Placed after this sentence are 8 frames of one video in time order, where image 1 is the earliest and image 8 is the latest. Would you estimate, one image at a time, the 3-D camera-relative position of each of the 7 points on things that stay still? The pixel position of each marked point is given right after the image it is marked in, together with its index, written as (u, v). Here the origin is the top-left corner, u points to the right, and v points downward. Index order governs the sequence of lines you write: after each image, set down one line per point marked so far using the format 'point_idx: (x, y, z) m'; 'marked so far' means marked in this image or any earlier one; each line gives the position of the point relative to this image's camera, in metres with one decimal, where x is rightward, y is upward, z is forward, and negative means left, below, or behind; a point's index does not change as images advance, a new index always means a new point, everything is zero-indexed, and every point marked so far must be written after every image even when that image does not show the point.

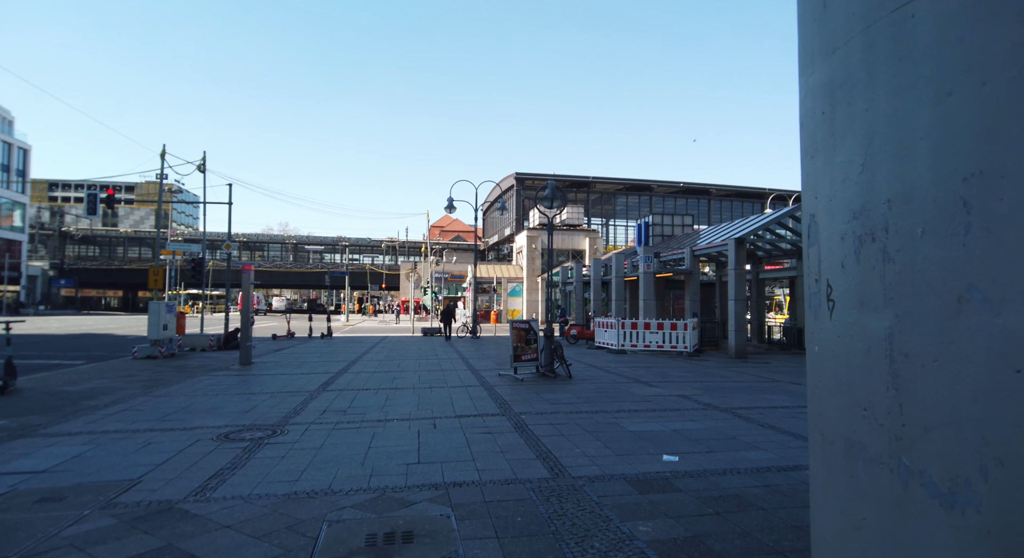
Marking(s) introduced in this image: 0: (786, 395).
0: (+4.8, -2.1, +9.7) m
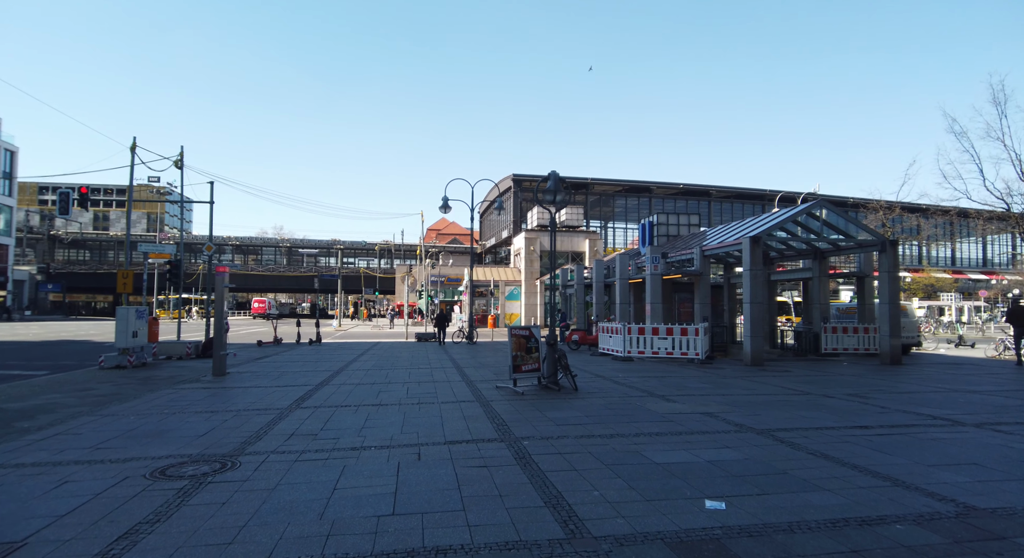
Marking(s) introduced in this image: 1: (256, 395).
0: (+4.8, -2.1, +8.4) m
1: (-5.3, -2.4, +11.4) m
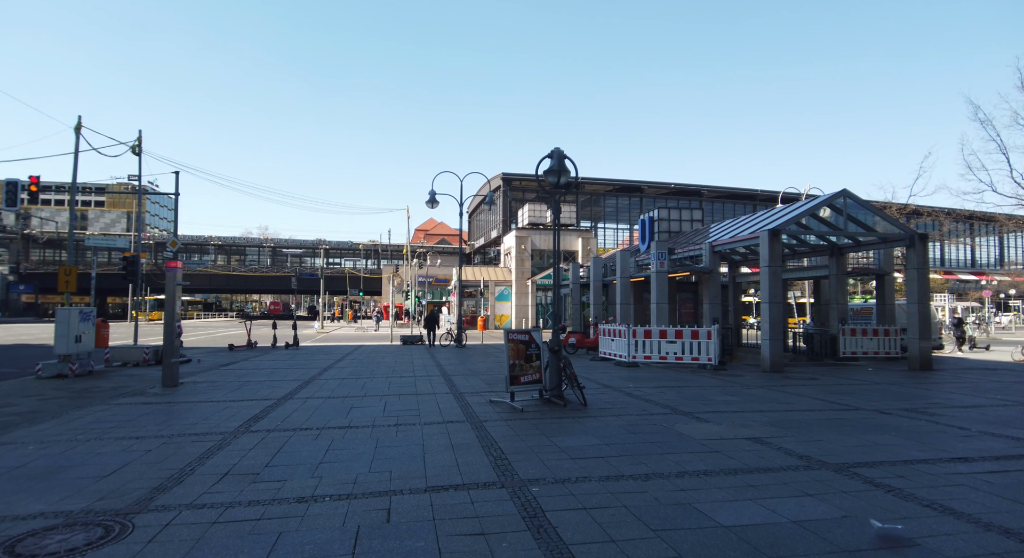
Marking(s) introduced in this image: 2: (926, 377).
0: (+4.8, -2.0, +6.8) m
1: (-5.4, -2.3, +9.6) m
2: (+11.2, -2.6, +14.8) m
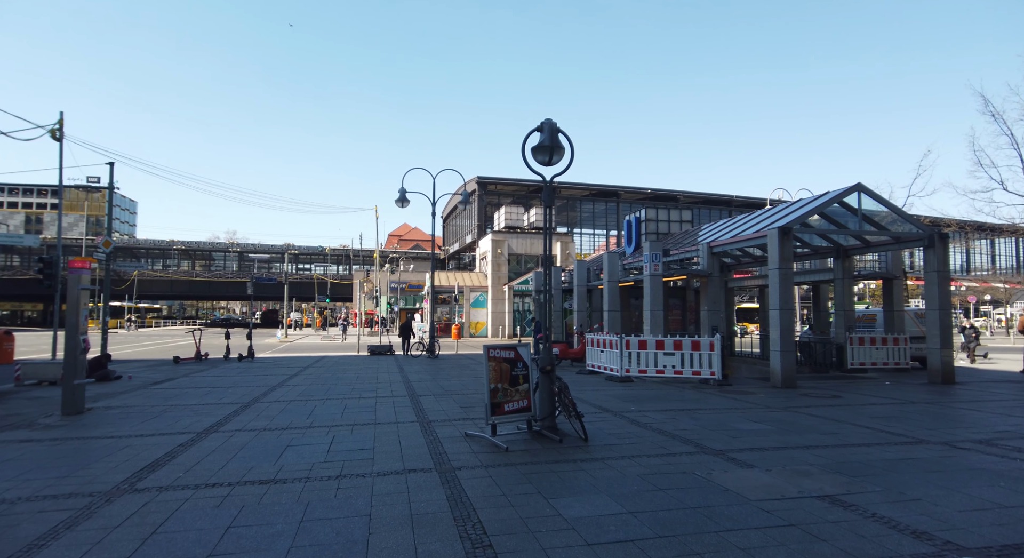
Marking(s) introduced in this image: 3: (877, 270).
0: (+4.7, -2.0, +5.1) m
1: (-5.7, -2.4, +7.4) m
2: (+10.6, -2.7, +13.3) m
3: (+11.7, +0.3, +17.6) m
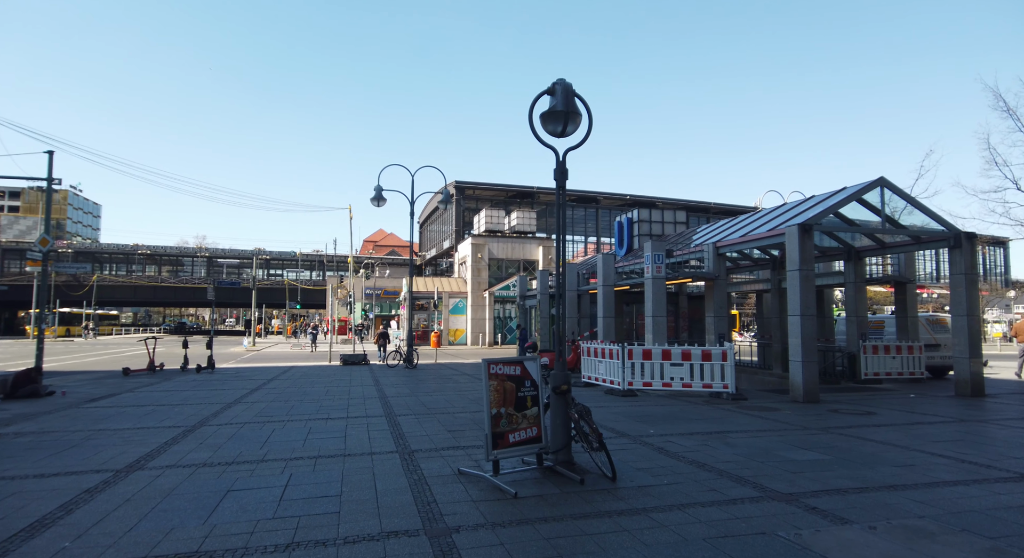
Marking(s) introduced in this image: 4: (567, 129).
0: (+4.9, -1.9, +3.7) m
1: (-5.6, -2.3, +5.5) m
2: (+10.5, -2.8, +12.2) m
3: (+11.4, +0.2, +16.5) m
4: (+0.7, +1.8, +6.5) m
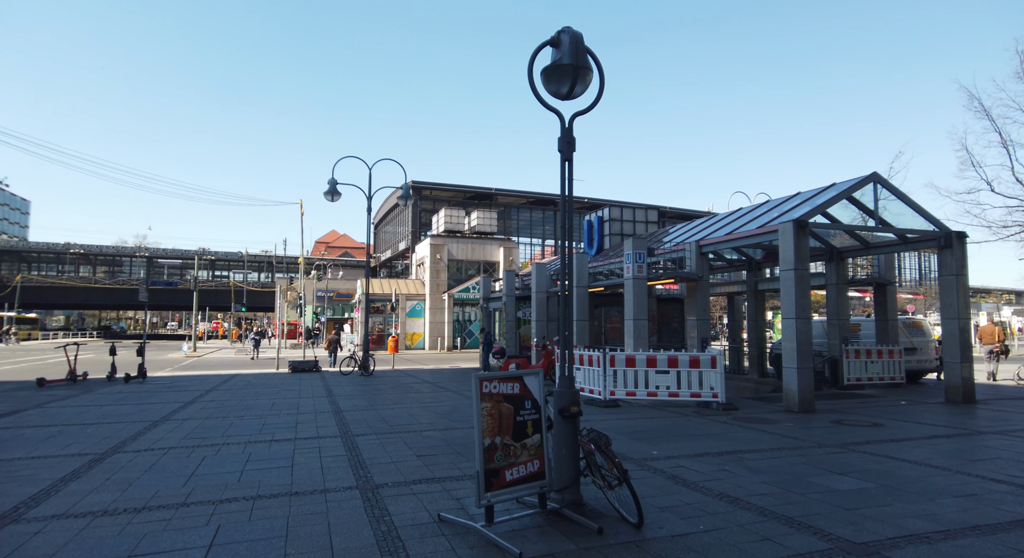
0: (+5.0, -1.9, +2.8) m
1: (-5.5, -2.2, +3.8) m
2: (+9.9, -2.8, +11.7) m
3: (+10.5, +0.1, +16.1) m
4: (+0.6, +1.8, +5.3) m
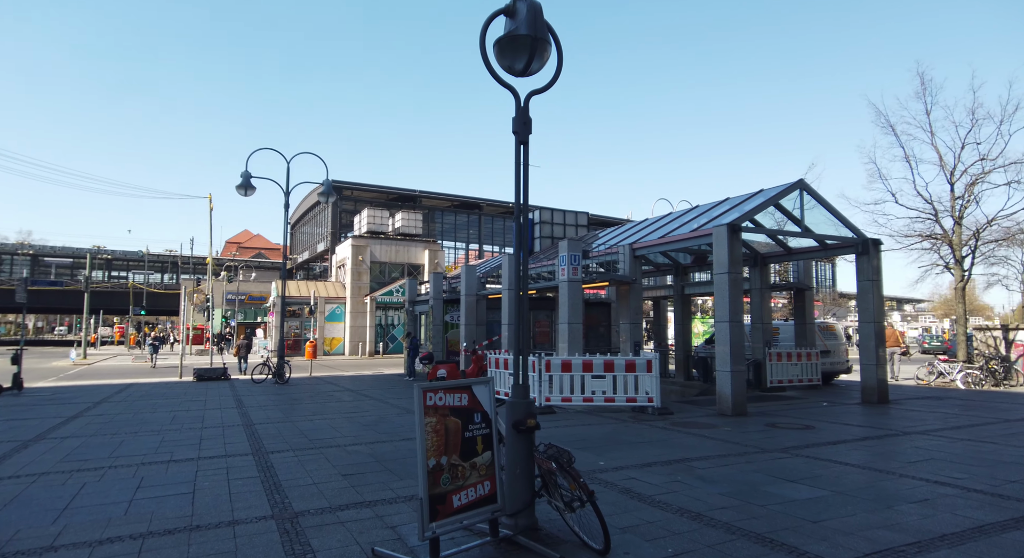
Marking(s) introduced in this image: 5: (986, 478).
0: (+4.8, -1.9, +2.8) m
1: (-5.8, -2.1, +2.4) m
2: (+8.5, -3.0, +12.3) m
3: (+8.5, -0.1, +16.8) m
4: (+0.2, +1.9, +4.8) m
5: (+5.2, -2.3, +6.0) m
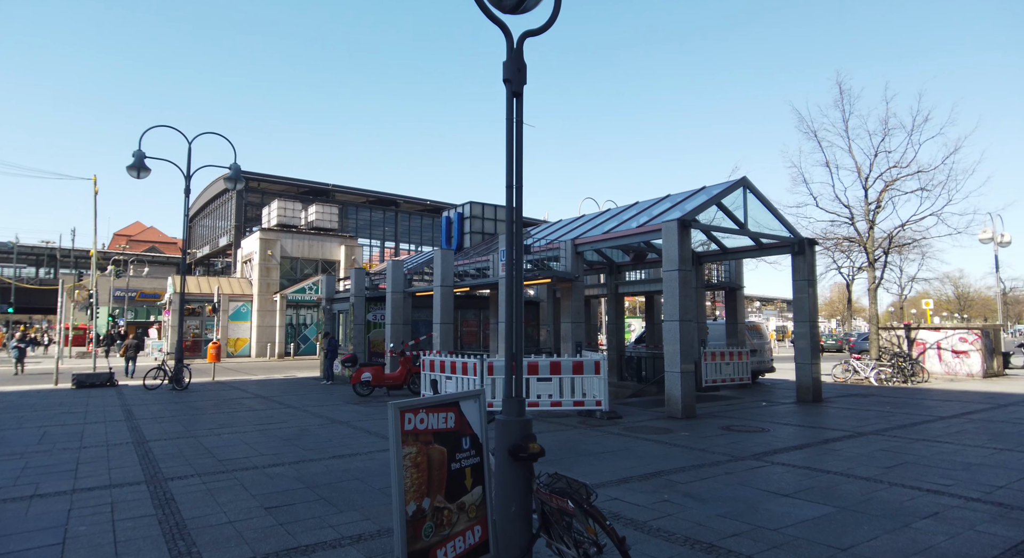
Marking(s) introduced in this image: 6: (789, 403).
0: (+5.0, -1.9, +2.6) m
1: (-5.4, -2.0, +0.6) m
2: (+7.2, -3.0, +12.5) m
3: (+6.5, -0.1, +17.0) m
4: (+0.1, +1.9, +3.9) m
5: (+4.9, -2.2, +5.9) m
6: (+6.8, -3.0, +13.4) m
